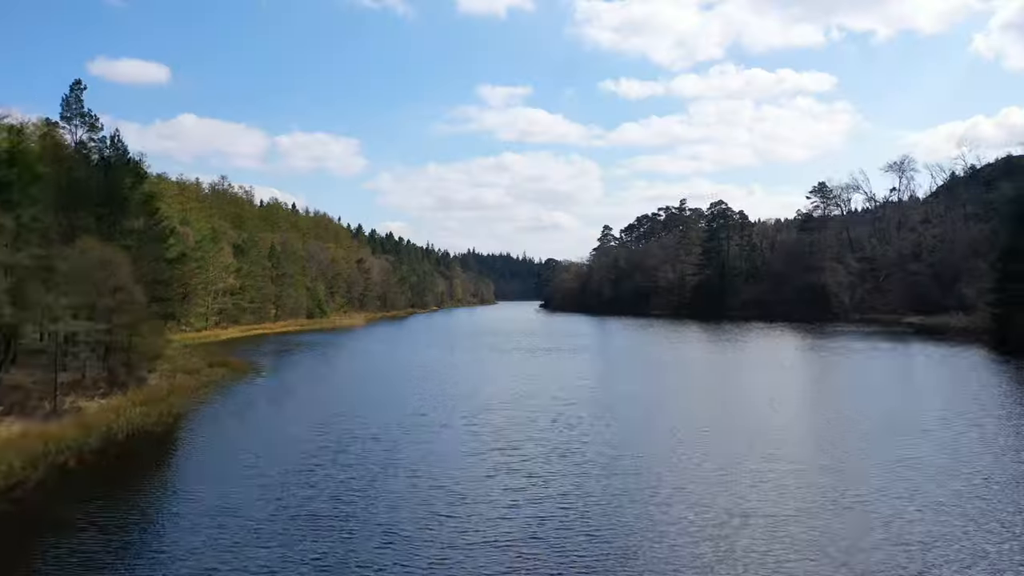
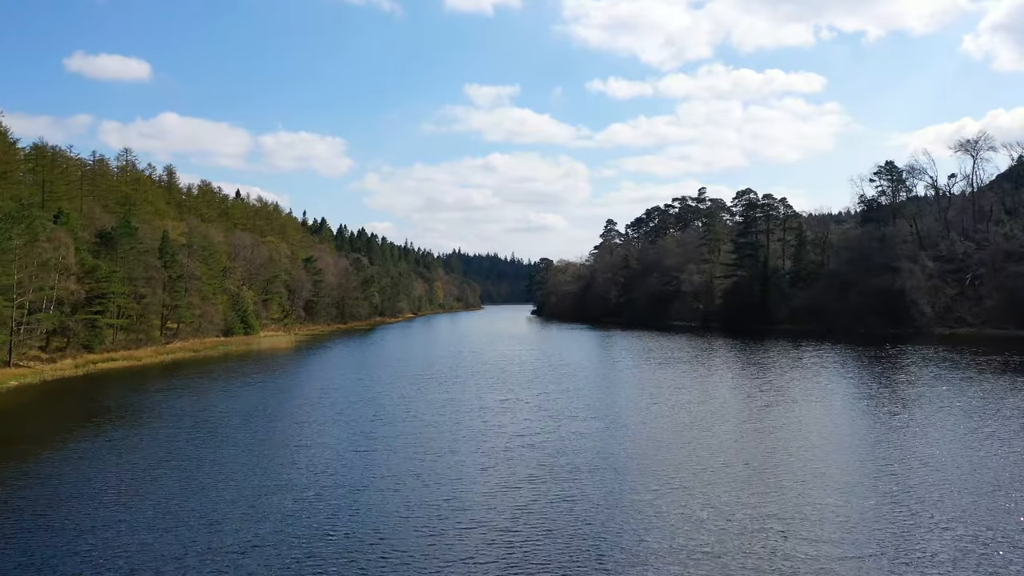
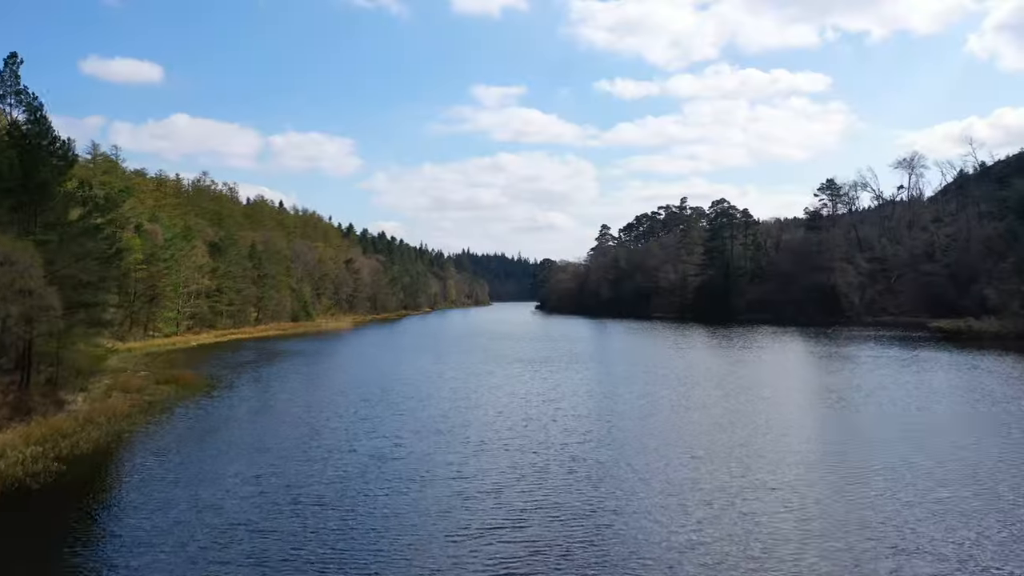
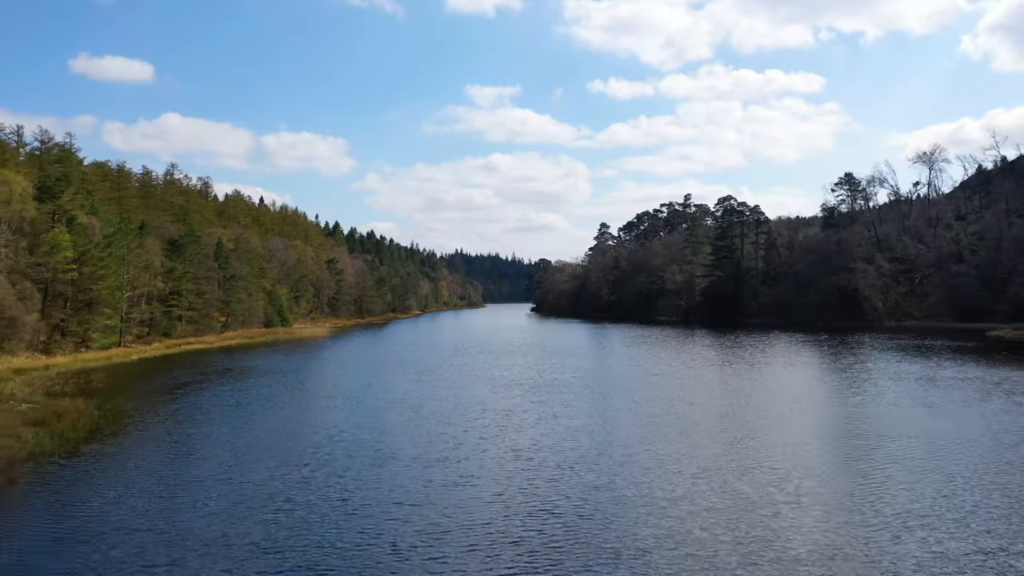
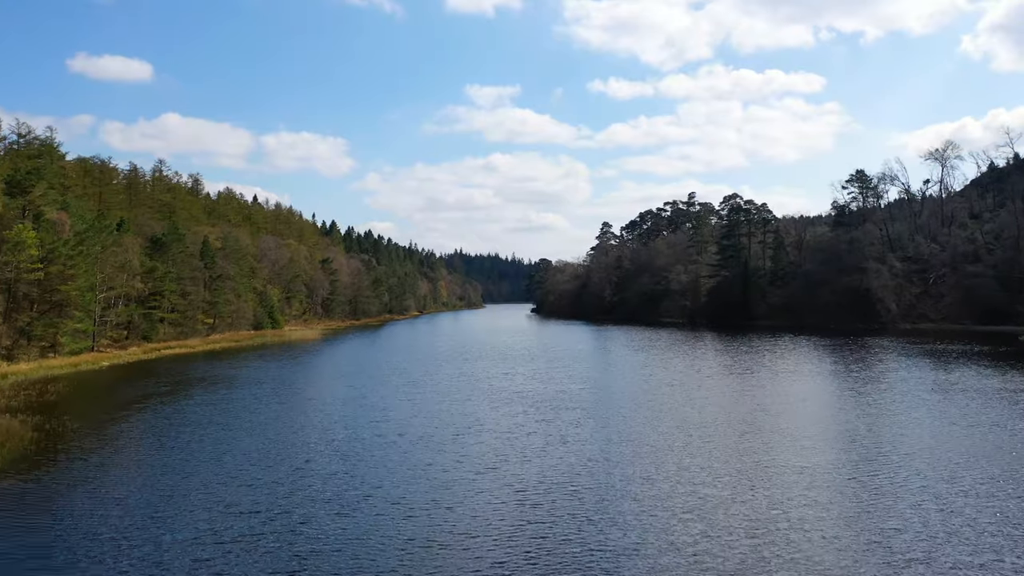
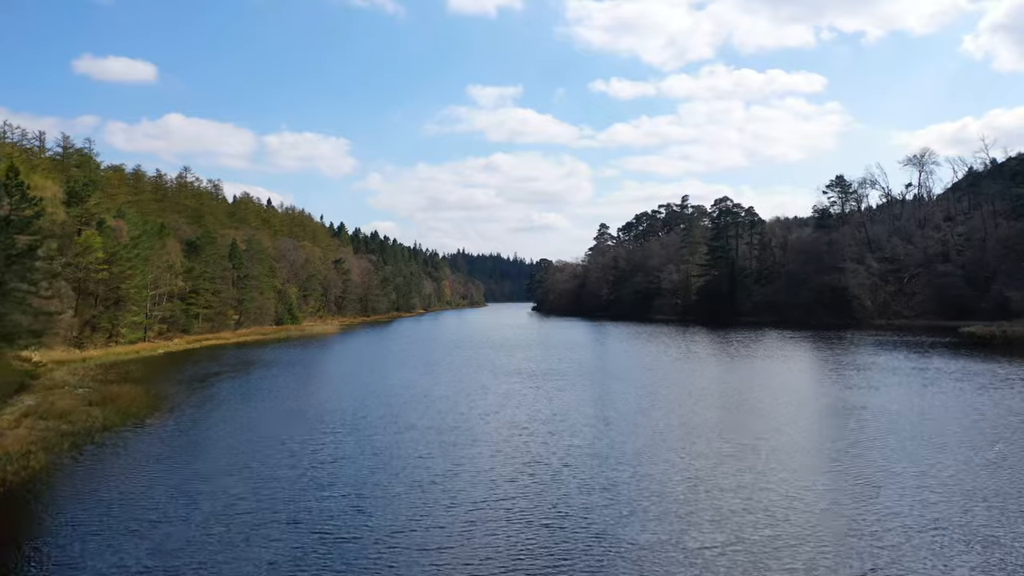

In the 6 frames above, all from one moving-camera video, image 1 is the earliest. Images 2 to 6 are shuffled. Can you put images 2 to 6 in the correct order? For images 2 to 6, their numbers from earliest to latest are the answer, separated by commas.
3, 6, 4, 5, 2
